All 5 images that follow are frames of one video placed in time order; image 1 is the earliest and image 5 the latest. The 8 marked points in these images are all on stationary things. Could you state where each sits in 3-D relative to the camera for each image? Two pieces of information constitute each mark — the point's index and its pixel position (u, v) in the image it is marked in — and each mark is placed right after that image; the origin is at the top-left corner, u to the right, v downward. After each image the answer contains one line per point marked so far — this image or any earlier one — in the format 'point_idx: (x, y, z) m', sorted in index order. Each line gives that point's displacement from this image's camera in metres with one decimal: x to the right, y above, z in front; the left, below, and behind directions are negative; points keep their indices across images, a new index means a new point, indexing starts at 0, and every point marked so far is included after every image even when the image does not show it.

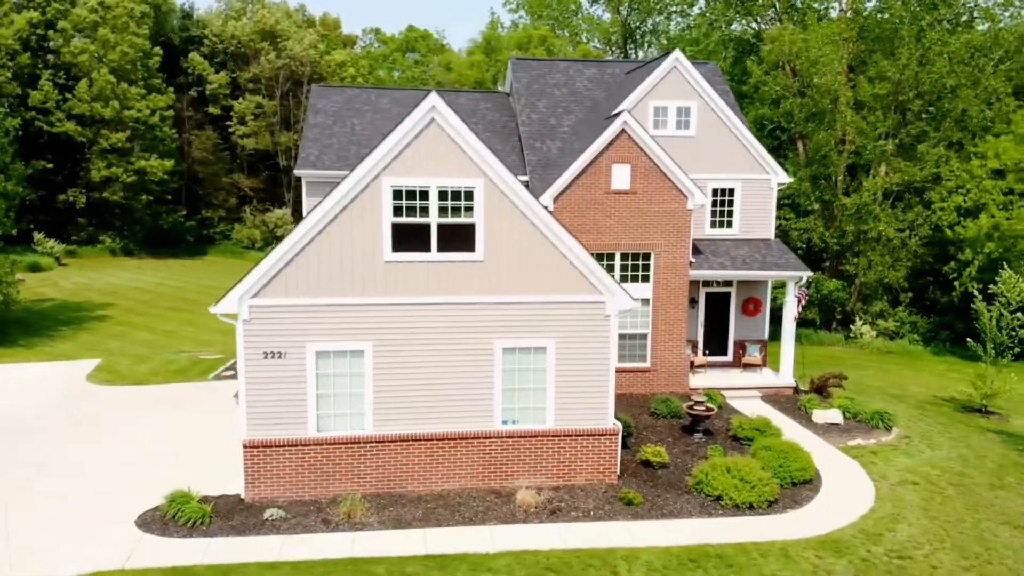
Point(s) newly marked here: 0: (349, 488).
0: (-2.9, -3.5, +13.7) m
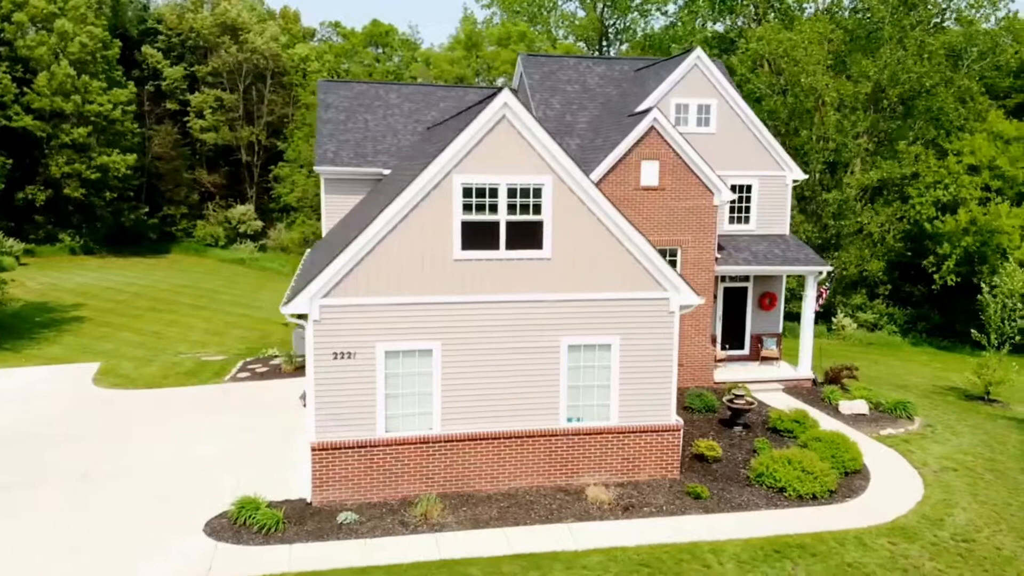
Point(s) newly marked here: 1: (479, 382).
0: (-1.7, -3.5, +13.5) m
1: (-0.6, -1.7, +13.6) m
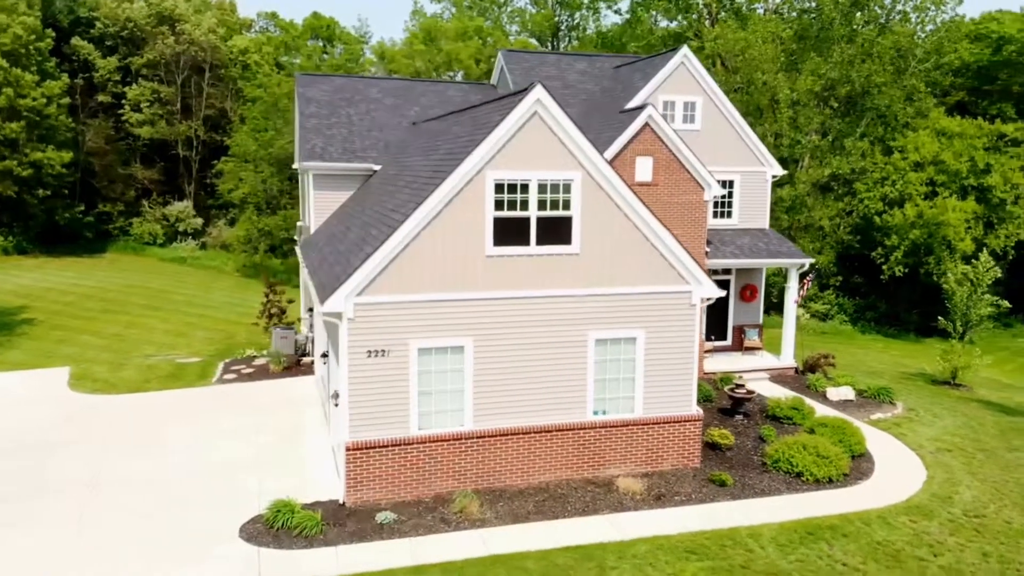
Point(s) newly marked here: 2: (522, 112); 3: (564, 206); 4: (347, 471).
0: (-1.1, -3.4, +13.5) m
1: (0.0, -1.6, +13.7) m
2: (+0.2, +3.0, +13.0) m
3: (+0.9, +1.5, +13.6) m
4: (-2.8, -3.1, +12.9) m
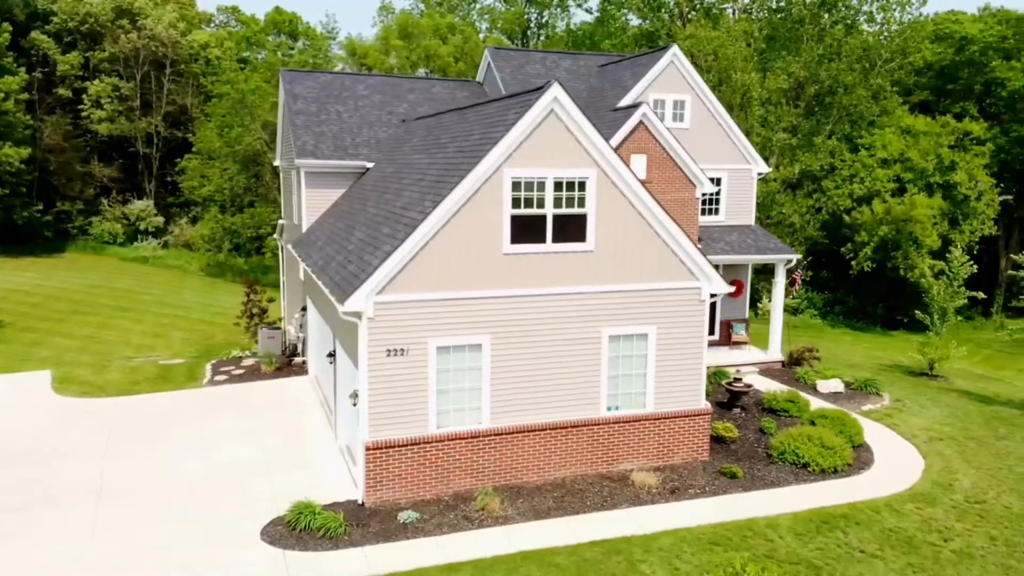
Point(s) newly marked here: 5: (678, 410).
0: (-0.8, -3.4, +13.5) m
1: (+0.2, -1.5, +13.7) m
2: (+0.5, +3.0, +13.1) m
3: (+1.2, +1.5, +13.7) m
4: (-2.4, -3.0, +12.8) m
5: (+3.2, -2.3, +14.8) m
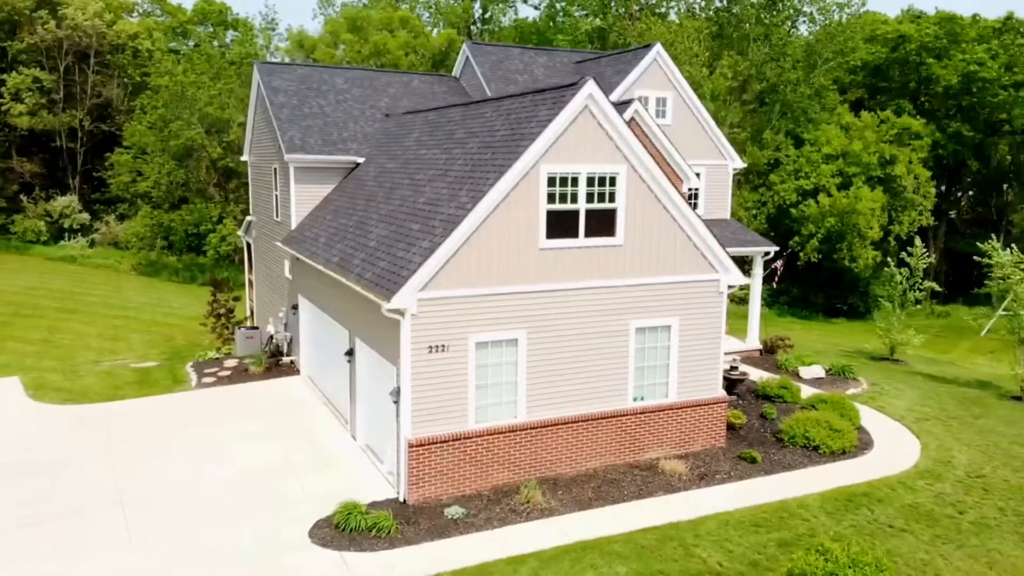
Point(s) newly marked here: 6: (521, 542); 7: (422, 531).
0: (-0.1, -3.3, +13.6) m
1: (+0.8, -1.4, +13.9) m
2: (+1.1, +3.1, +13.2) m
3: (+1.7, +1.6, +13.9) m
4: (-1.7, -3.0, +12.8) m
5: (+3.7, -2.2, +15.2) m
6: (+0.1, -3.8, +11.7) m
7: (-1.4, -3.8, +12.0) m
